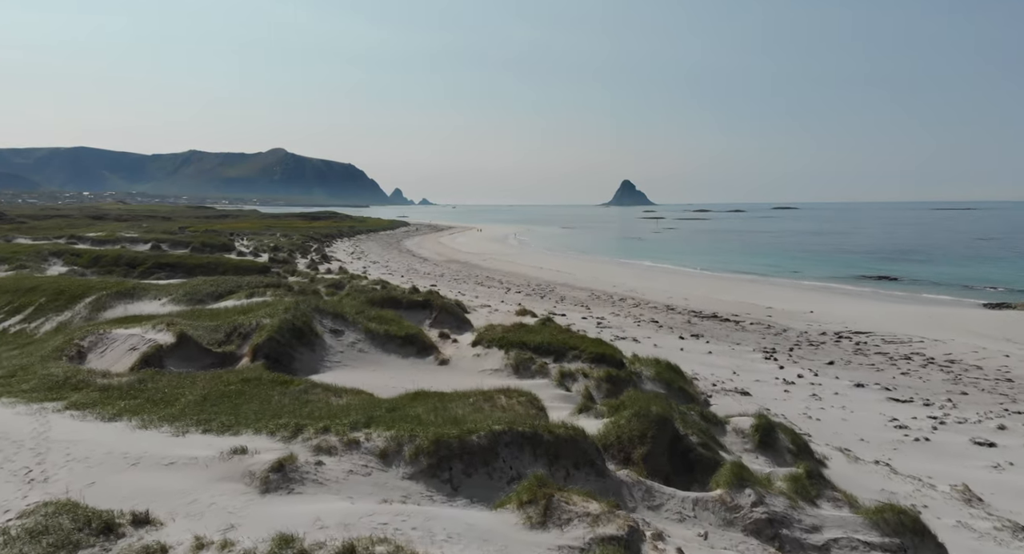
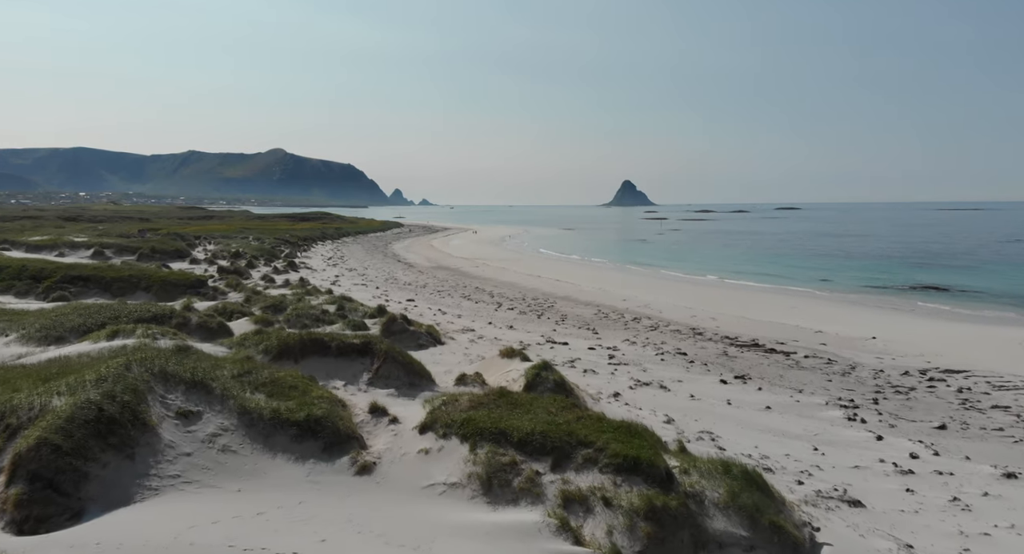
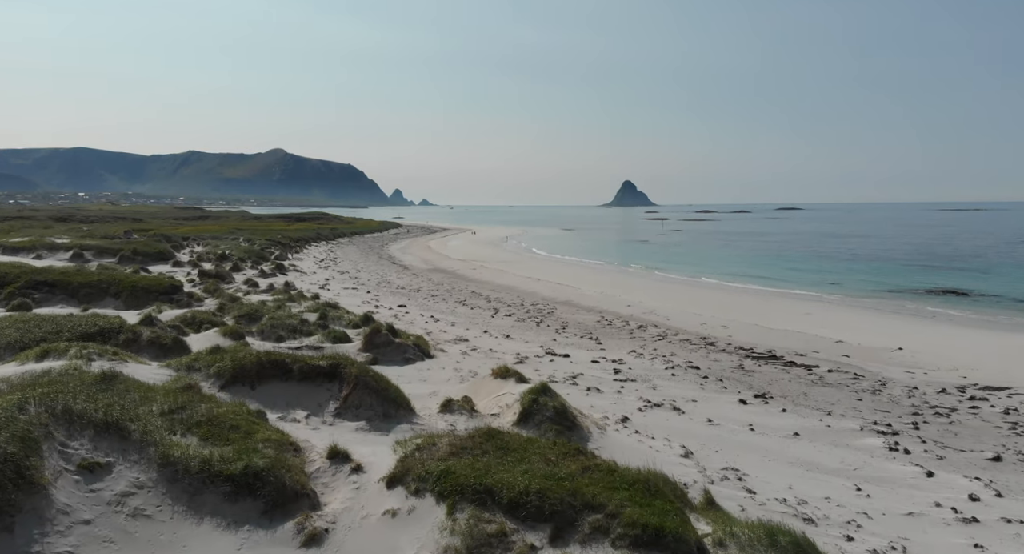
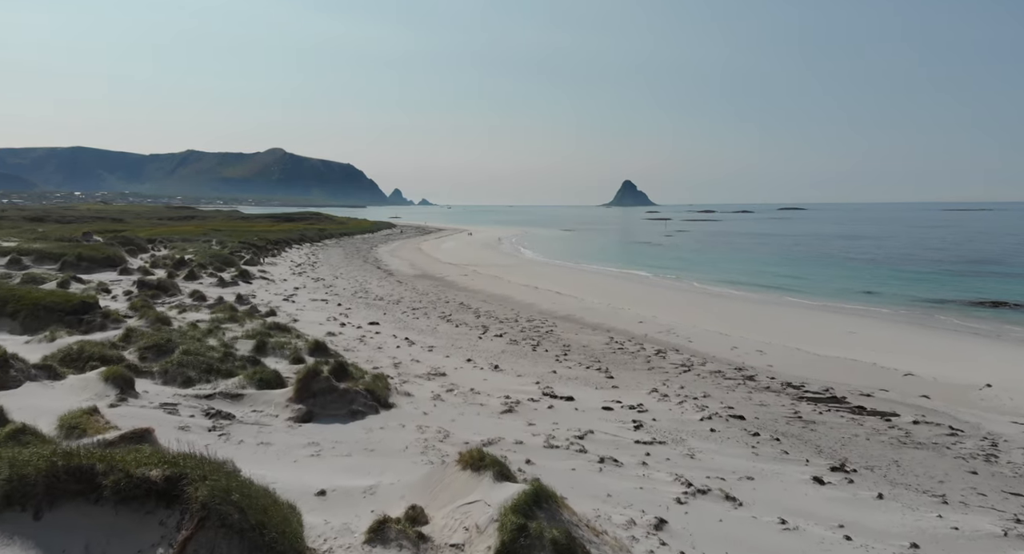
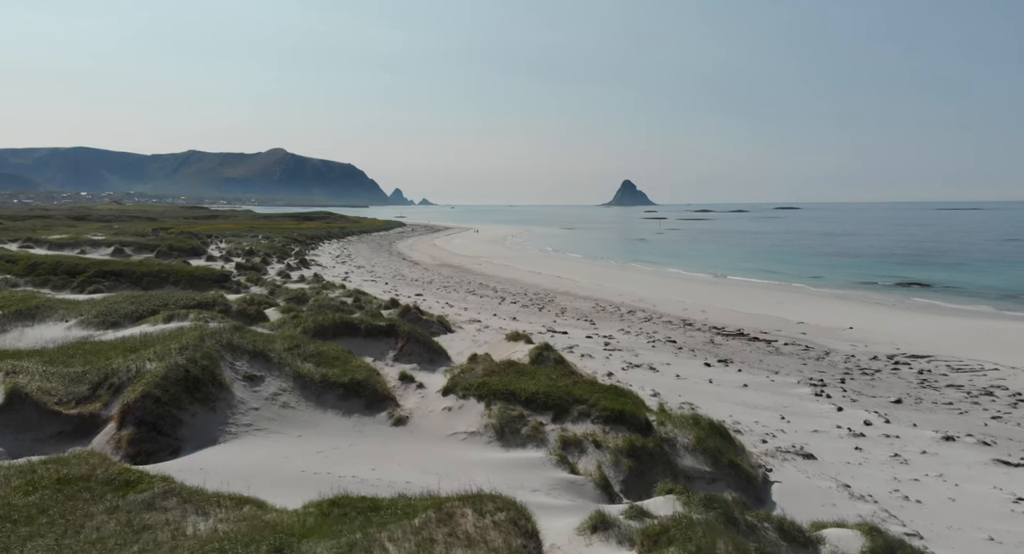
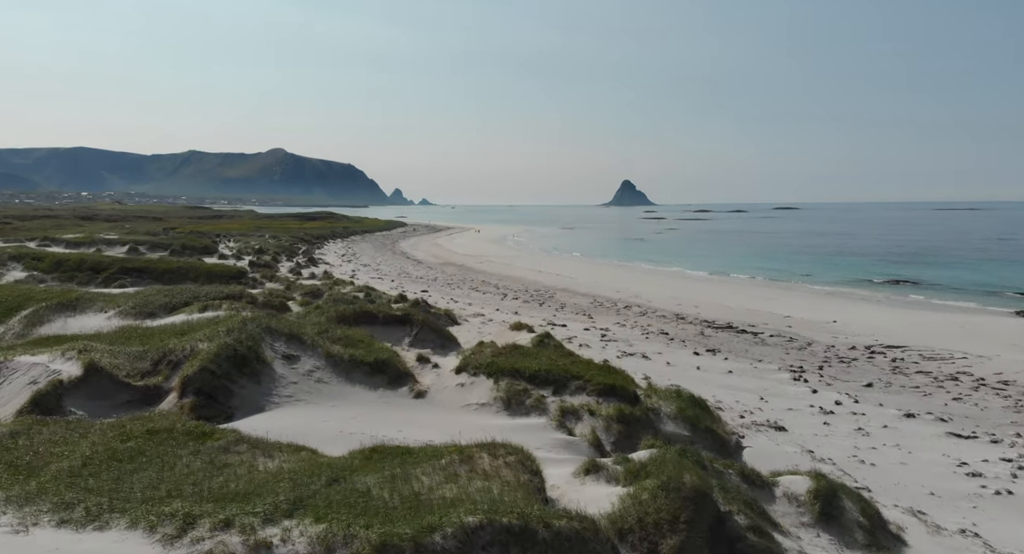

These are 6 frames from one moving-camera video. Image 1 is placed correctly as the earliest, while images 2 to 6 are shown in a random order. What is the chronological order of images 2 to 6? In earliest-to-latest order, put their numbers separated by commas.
6, 5, 2, 3, 4
